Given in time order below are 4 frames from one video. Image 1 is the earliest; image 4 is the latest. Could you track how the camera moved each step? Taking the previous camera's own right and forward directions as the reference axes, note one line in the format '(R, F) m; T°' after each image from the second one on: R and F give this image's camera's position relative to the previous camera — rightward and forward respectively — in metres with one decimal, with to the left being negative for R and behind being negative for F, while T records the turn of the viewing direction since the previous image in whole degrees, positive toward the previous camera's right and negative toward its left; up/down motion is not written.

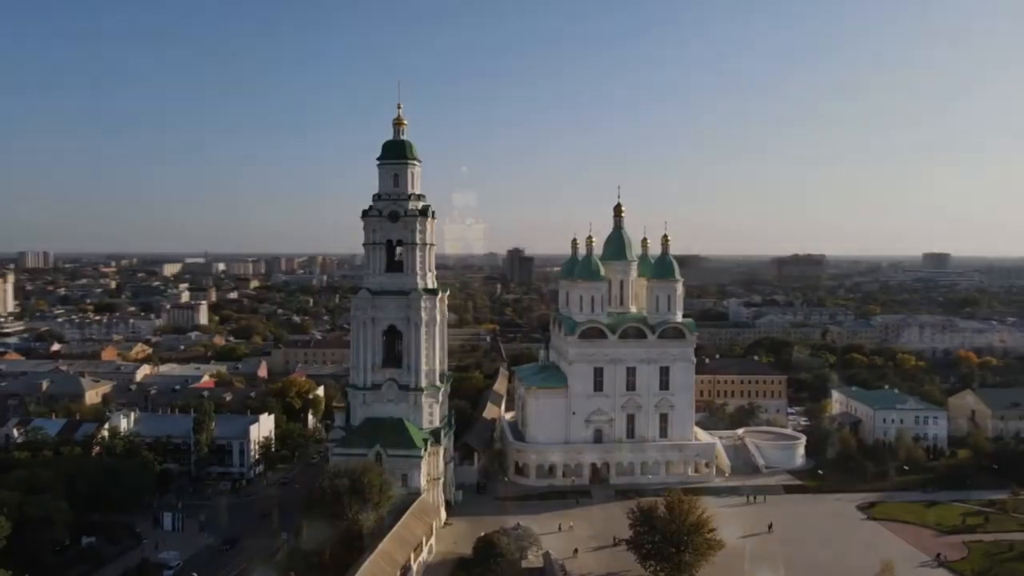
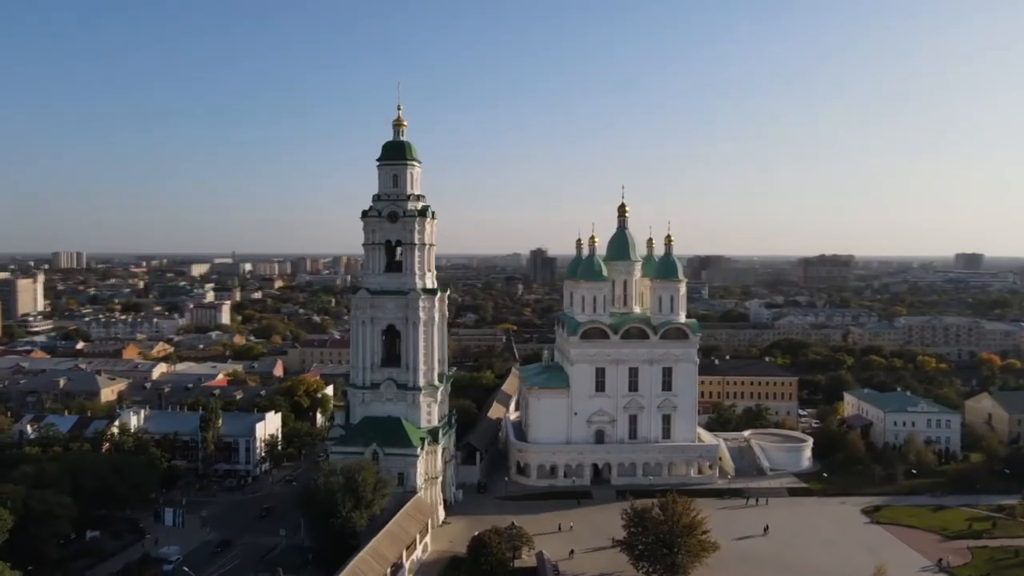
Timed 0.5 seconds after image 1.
(+1.3, -0.1) m; -2°
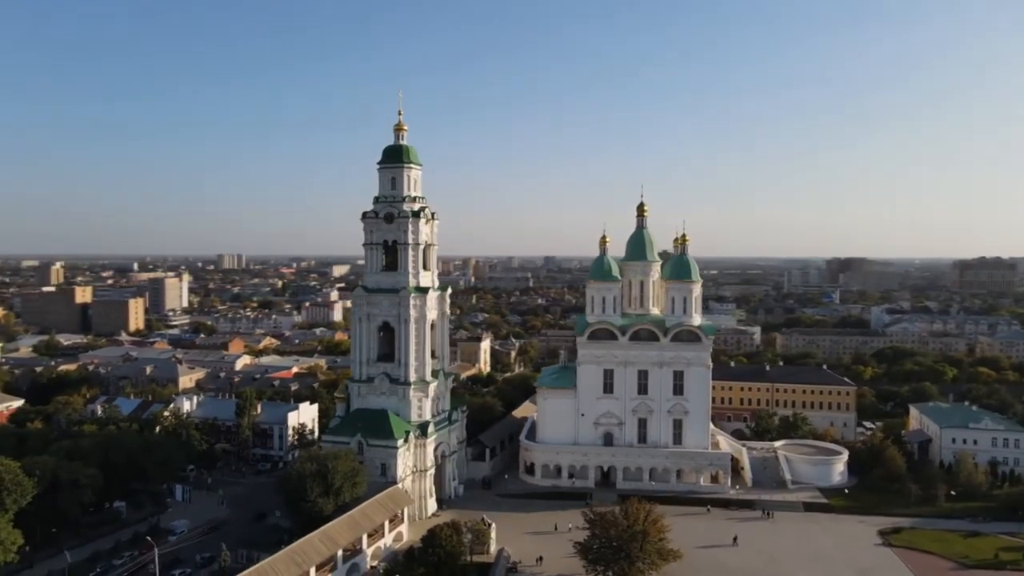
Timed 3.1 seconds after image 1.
(+7.0, +0.3) m; -11°
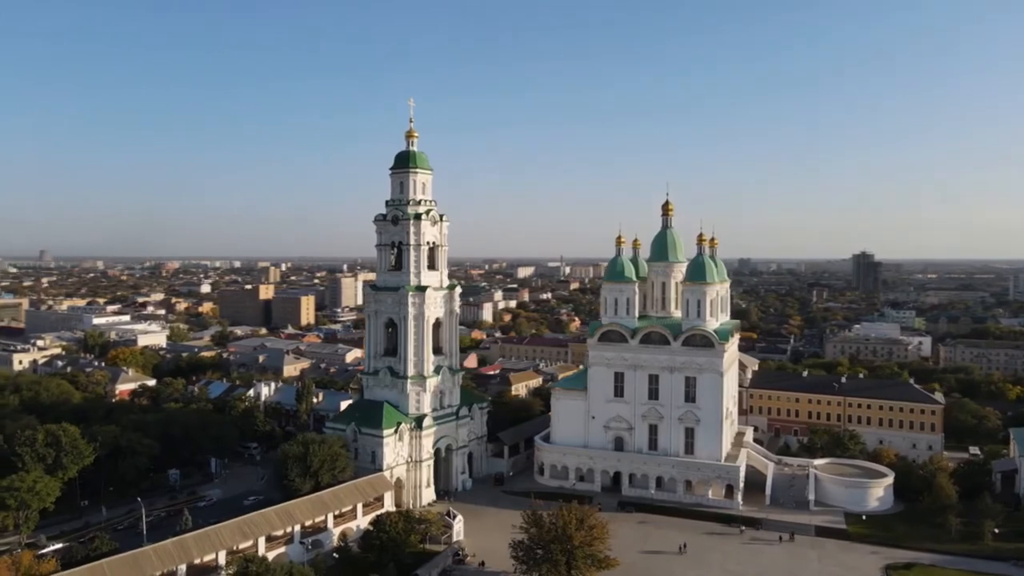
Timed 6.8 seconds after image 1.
(+9.8, +0.9) m; -16°
